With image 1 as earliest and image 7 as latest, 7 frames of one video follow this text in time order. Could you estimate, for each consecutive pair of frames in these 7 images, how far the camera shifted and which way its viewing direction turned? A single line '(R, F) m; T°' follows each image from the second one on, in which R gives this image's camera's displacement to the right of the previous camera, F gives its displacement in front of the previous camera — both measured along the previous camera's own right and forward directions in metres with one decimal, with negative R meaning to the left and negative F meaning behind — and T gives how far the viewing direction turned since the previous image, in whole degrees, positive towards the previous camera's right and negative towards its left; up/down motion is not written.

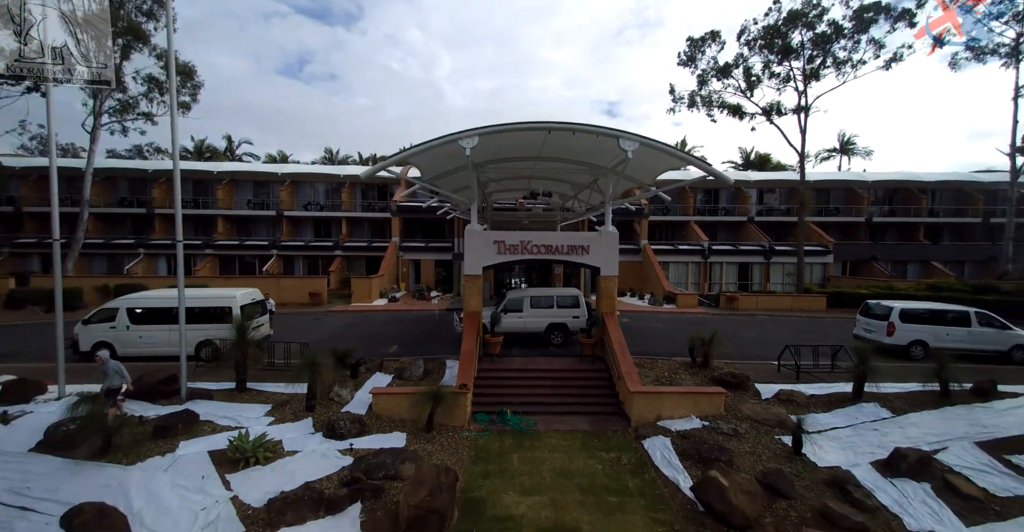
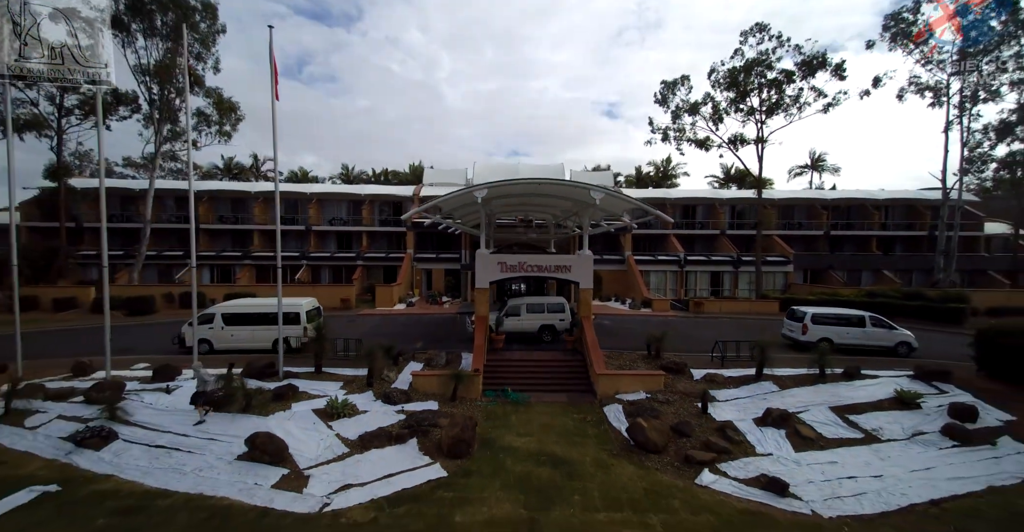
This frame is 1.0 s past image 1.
(0.0, -2.6) m; 0°
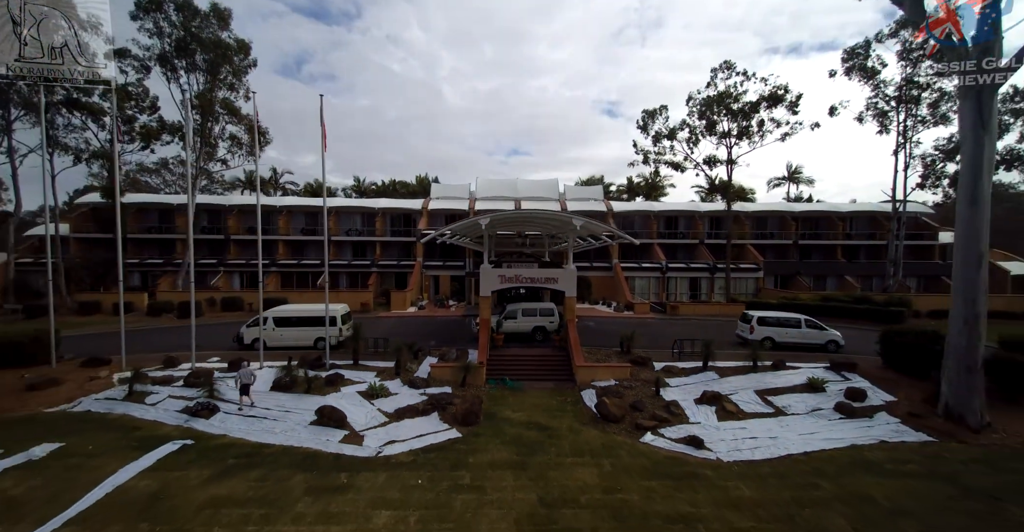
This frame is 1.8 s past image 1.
(+0.1, -2.4) m; 0°
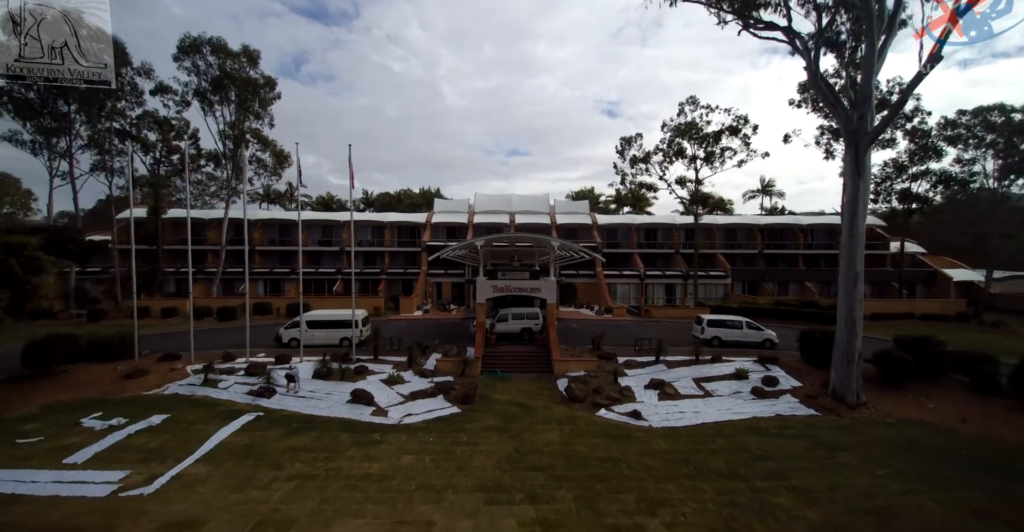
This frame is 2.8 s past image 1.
(+0.4, -2.9) m; 0°
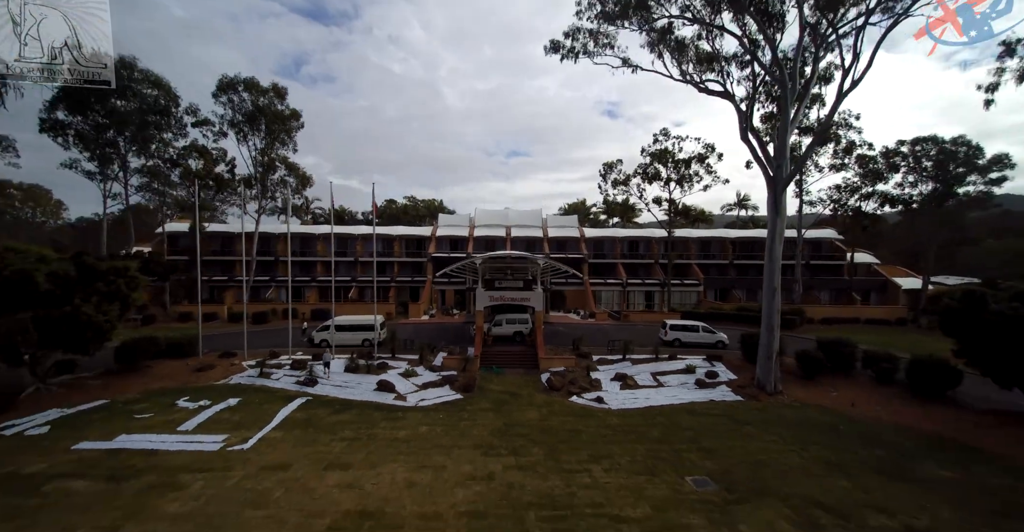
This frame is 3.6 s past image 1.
(+0.3, -3.3) m; 0°
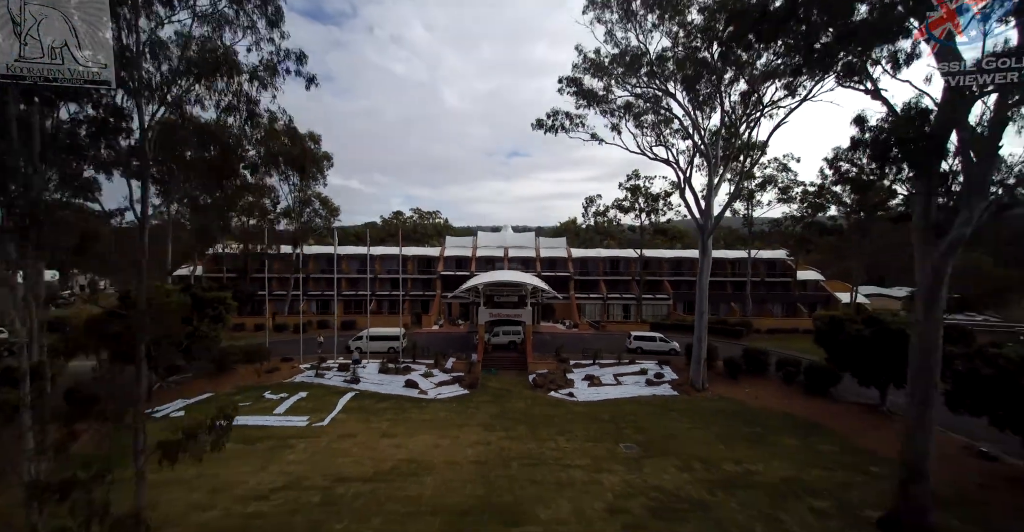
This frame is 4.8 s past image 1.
(+0.3, -5.2) m; 0°
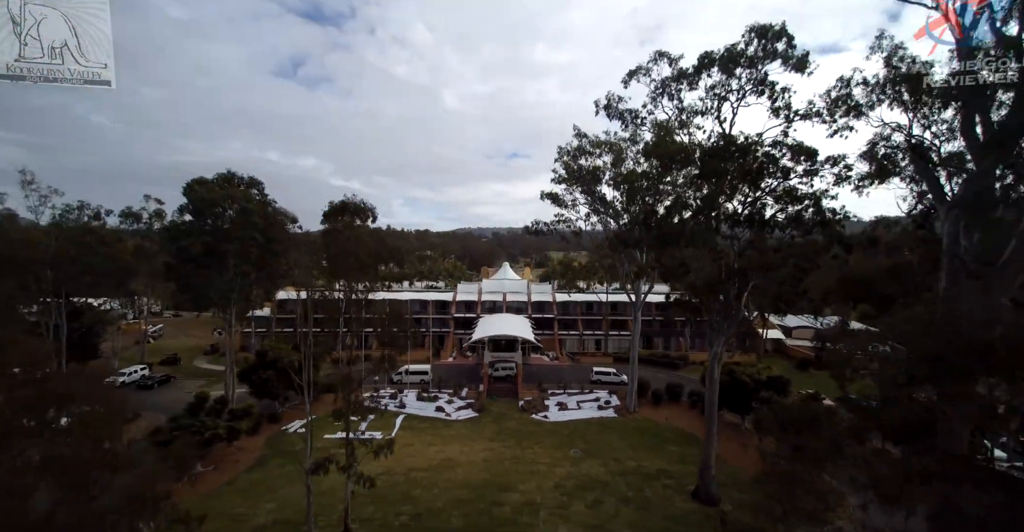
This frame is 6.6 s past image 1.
(+0.3, -10.3) m; 0°
